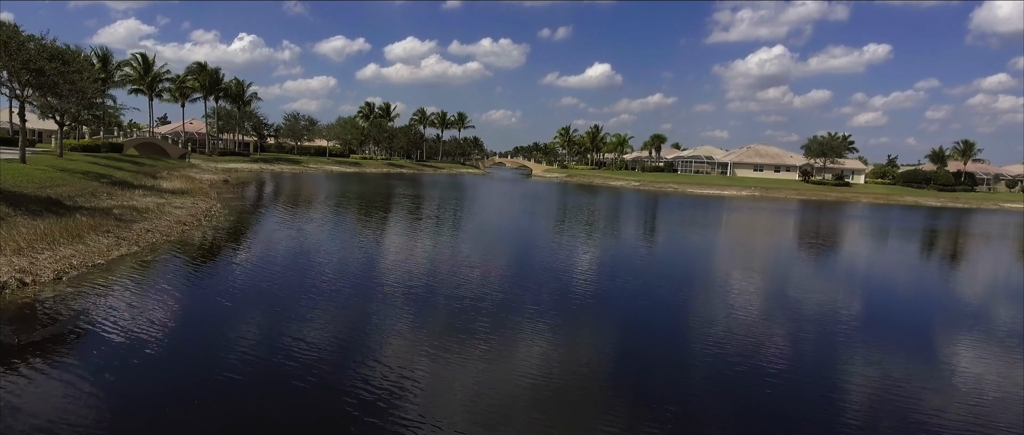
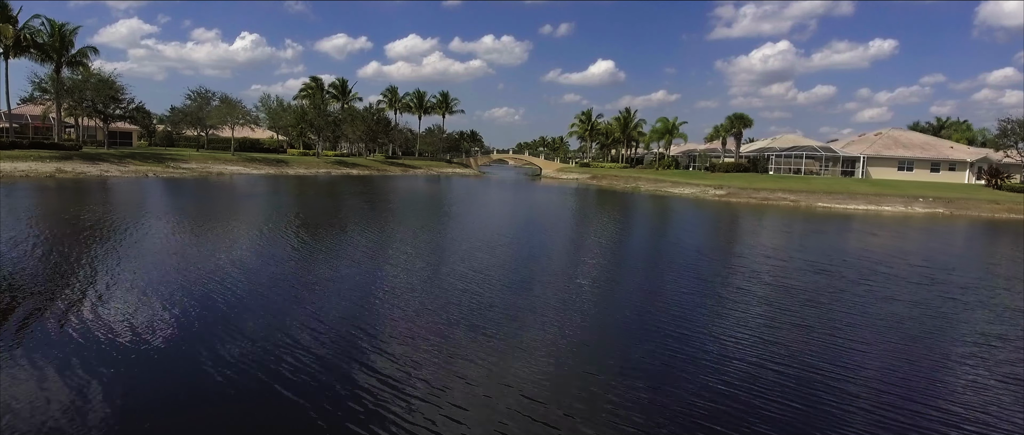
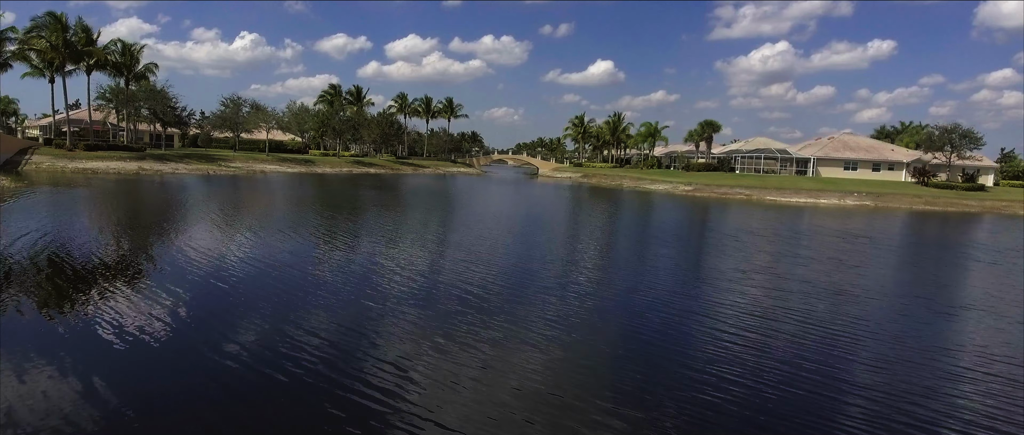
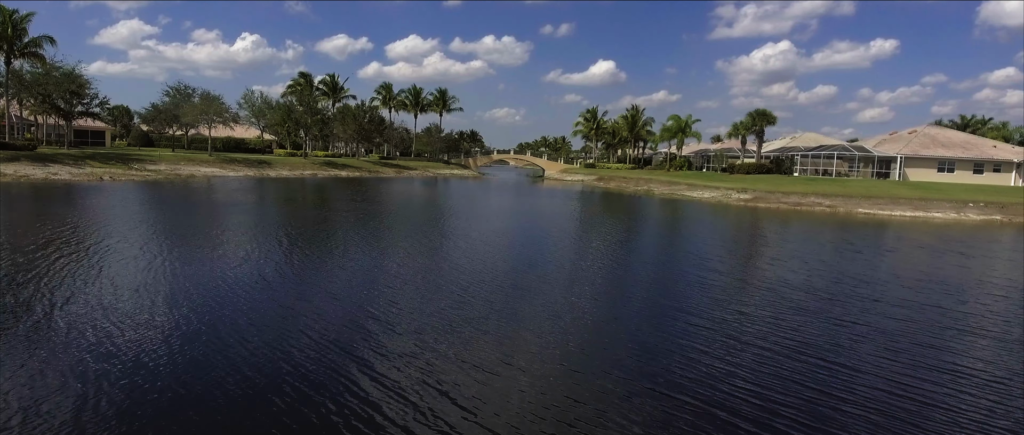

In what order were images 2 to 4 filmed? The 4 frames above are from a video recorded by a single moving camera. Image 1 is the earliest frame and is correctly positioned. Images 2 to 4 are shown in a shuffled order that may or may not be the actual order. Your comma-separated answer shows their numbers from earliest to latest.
3, 2, 4
